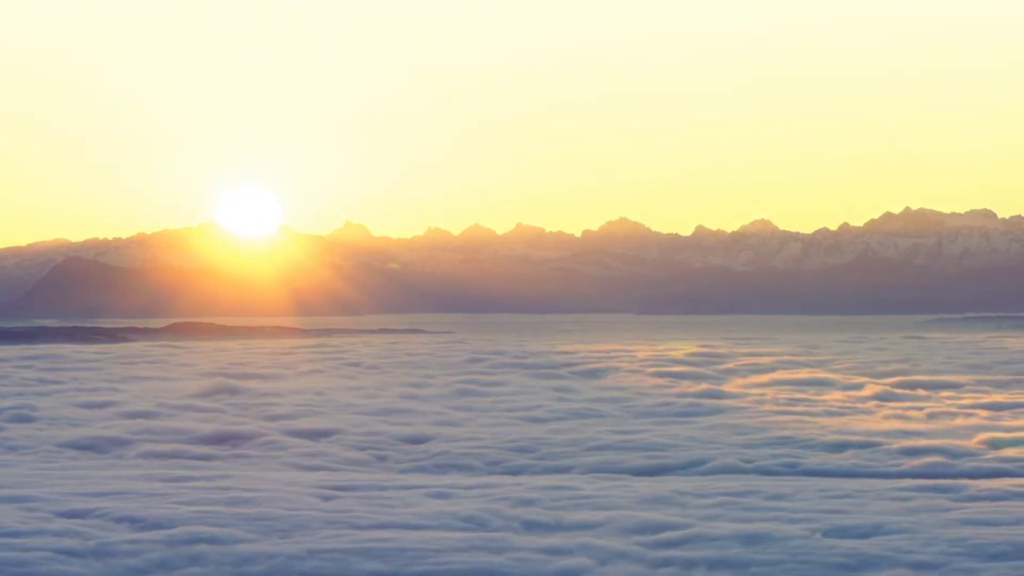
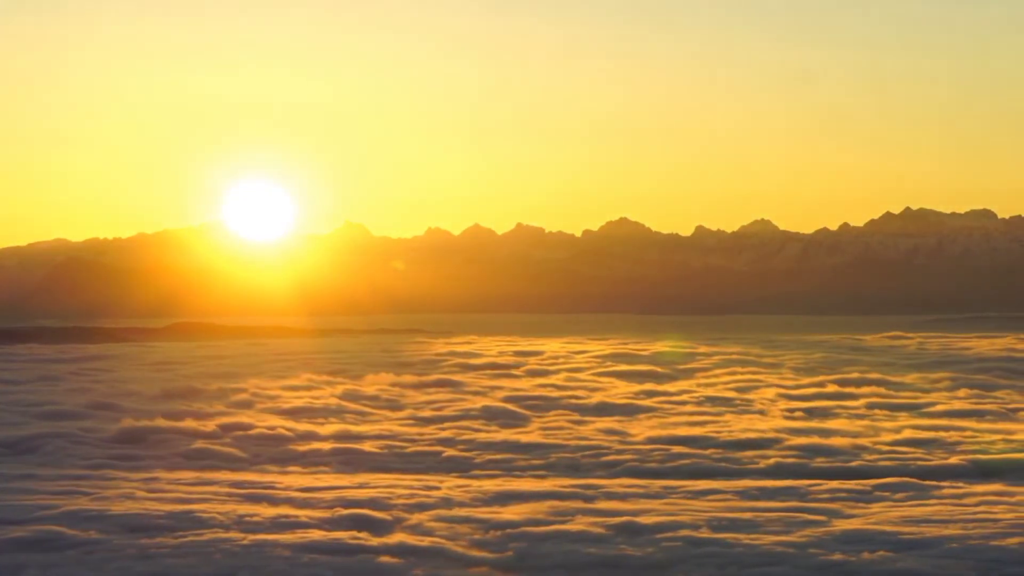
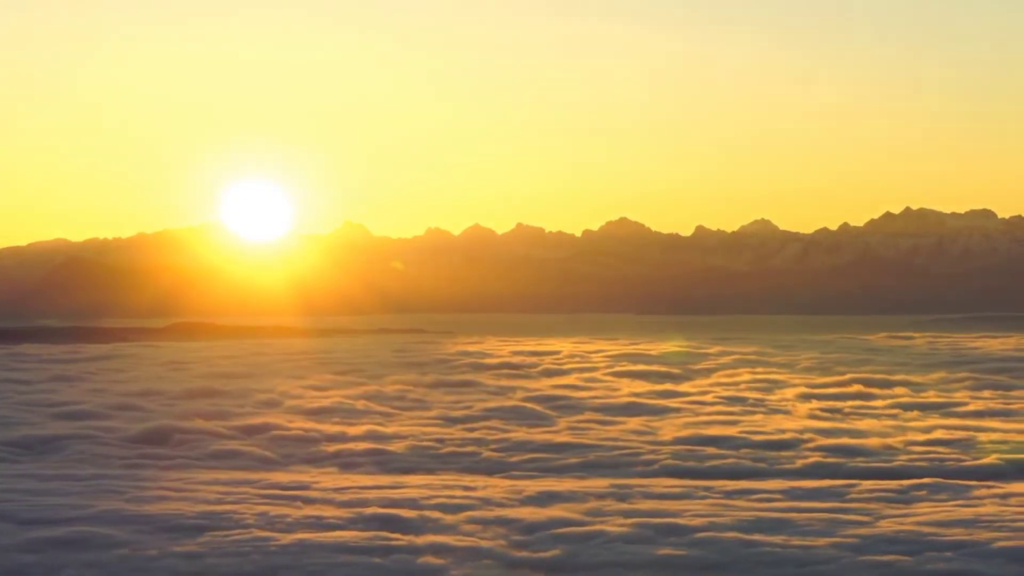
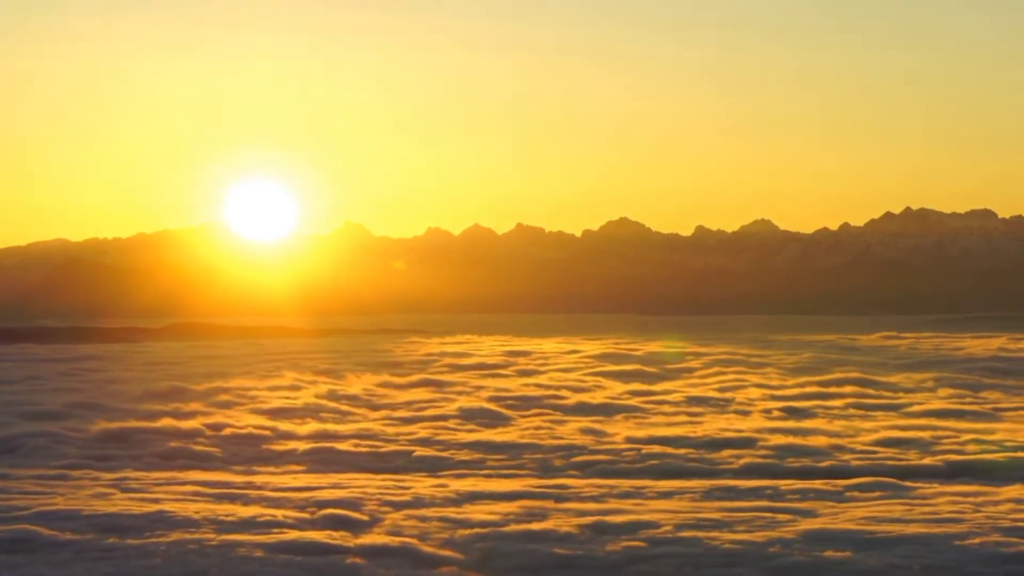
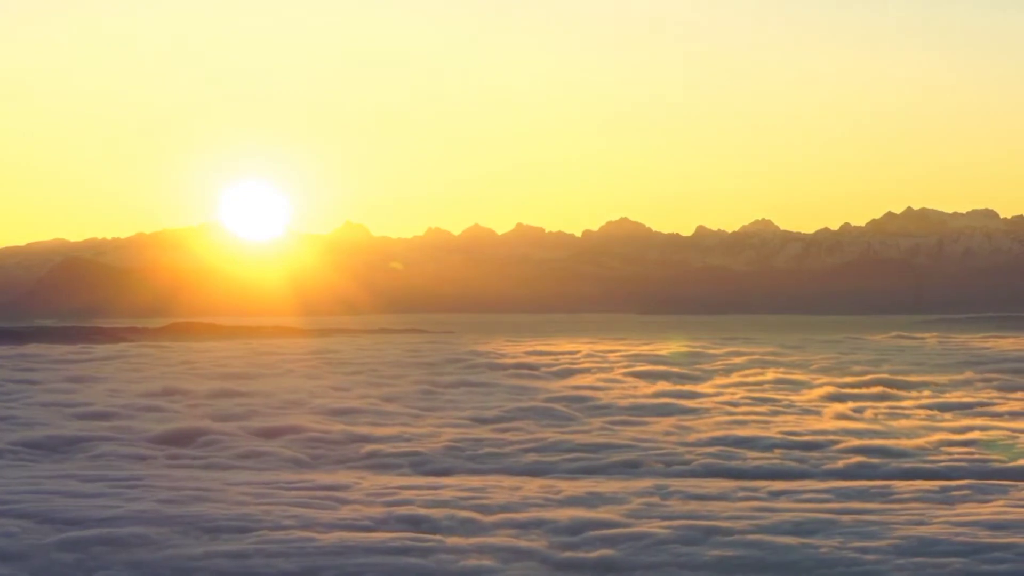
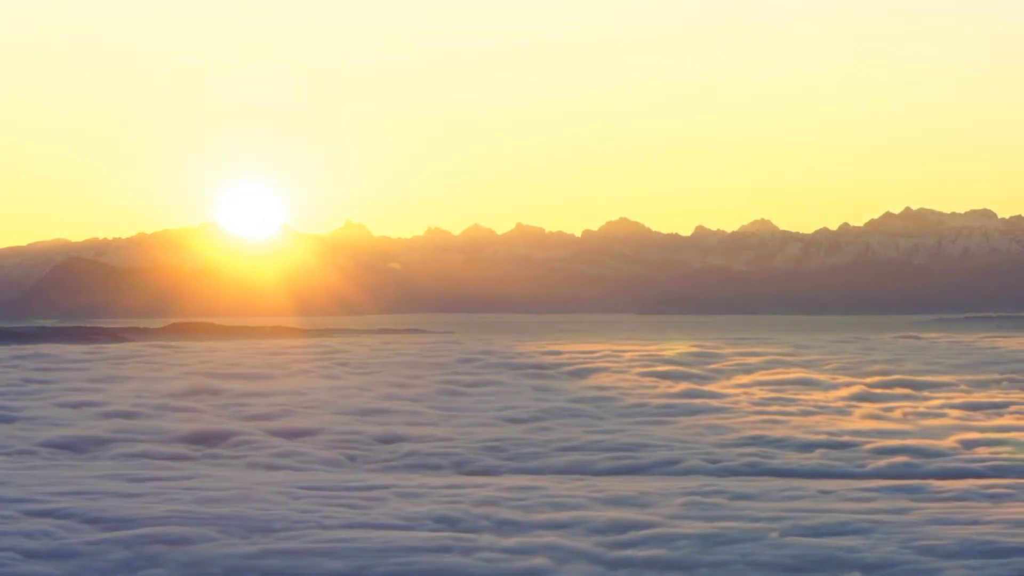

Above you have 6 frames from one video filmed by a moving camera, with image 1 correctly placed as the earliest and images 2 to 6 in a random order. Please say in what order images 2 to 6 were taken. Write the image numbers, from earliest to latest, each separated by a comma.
6, 5, 3, 2, 4
